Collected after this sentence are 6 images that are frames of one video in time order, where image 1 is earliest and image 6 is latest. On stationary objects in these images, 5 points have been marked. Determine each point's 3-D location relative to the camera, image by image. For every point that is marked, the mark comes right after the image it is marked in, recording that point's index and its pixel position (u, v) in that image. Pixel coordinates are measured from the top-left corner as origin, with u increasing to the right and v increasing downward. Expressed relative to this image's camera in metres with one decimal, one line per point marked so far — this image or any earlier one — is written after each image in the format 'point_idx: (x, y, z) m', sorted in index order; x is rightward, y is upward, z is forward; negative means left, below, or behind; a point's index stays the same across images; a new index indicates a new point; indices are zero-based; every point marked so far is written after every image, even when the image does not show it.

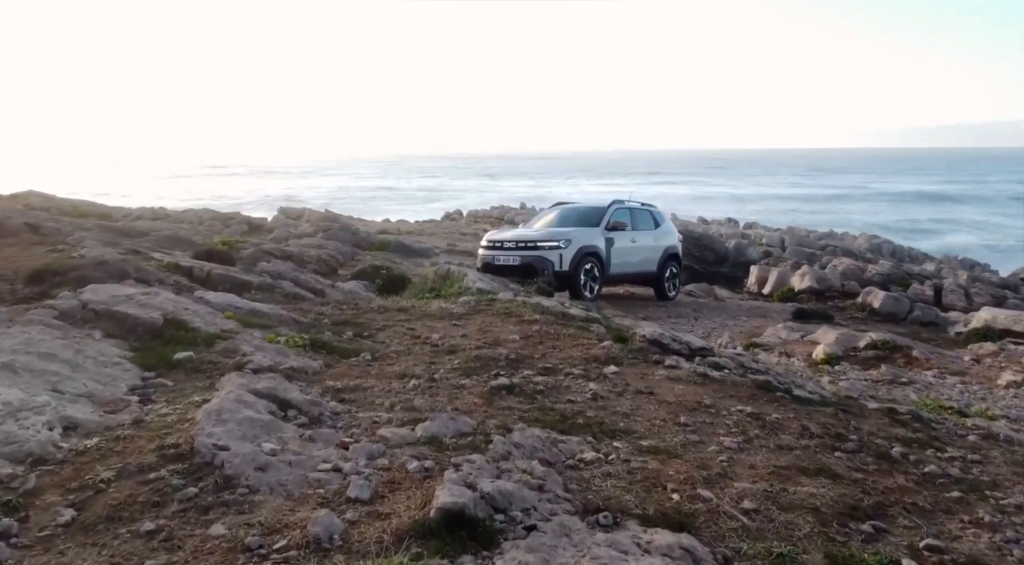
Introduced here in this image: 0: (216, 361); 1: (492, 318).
0: (-1.8, -0.5, +4.7) m
1: (-0.2, -0.4, +7.8) m
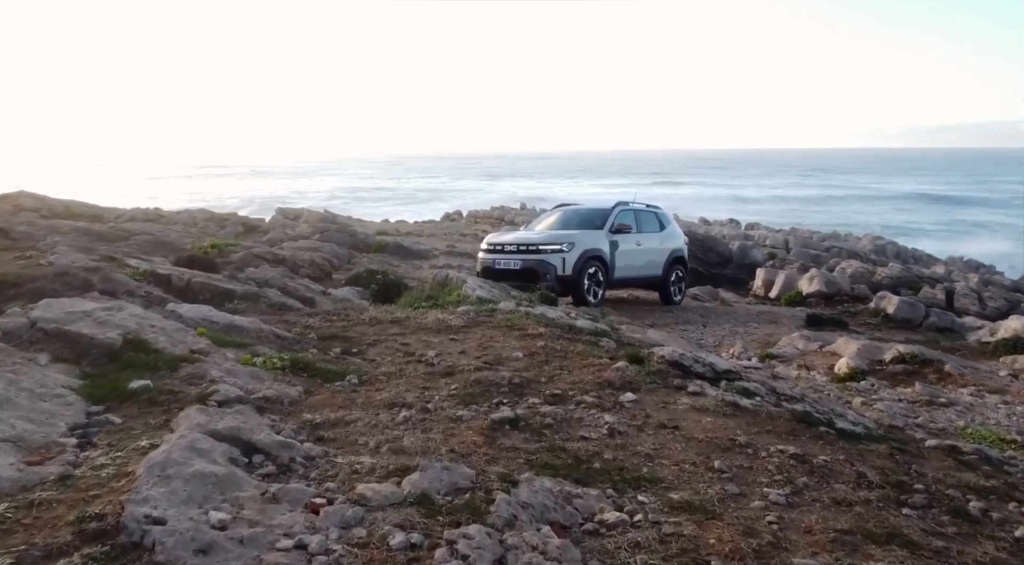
0: (-1.7, -0.6, +4.1) m
1: (-0.2, -0.4, +7.2) m
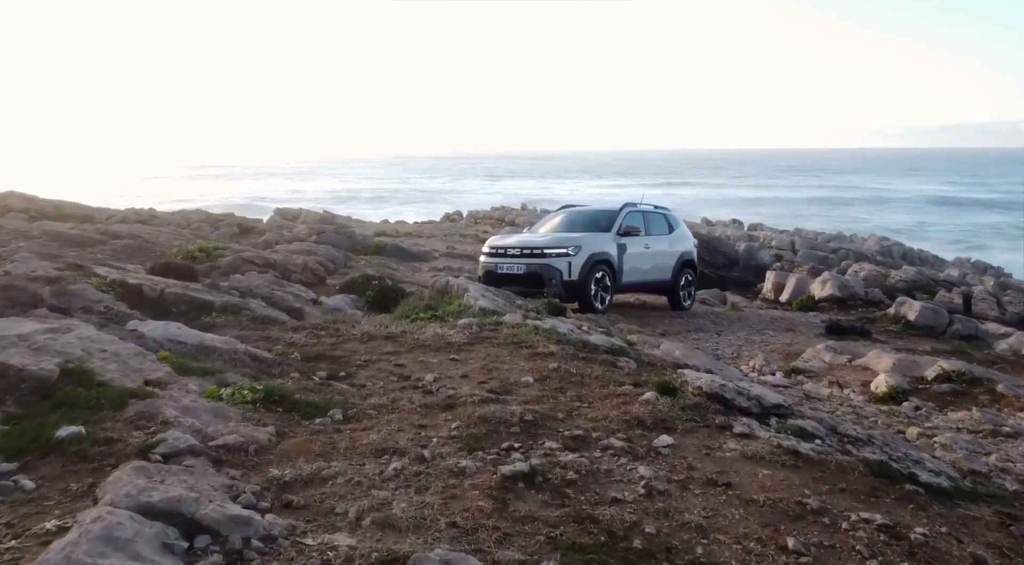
0: (-1.7, -0.7, +3.4) m
1: (-0.1, -0.5, +6.4) m
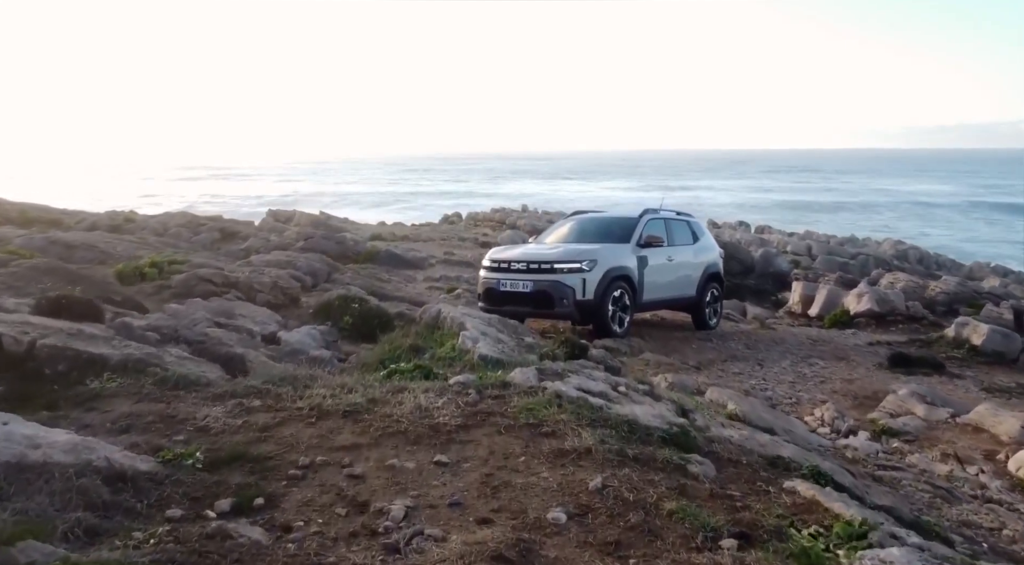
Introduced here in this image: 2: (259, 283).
0: (-1.6, -1.0, +1.3) m
1: (0.0, -0.9, +4.3) m
2: (-3.8, 0.0, +12.1) m
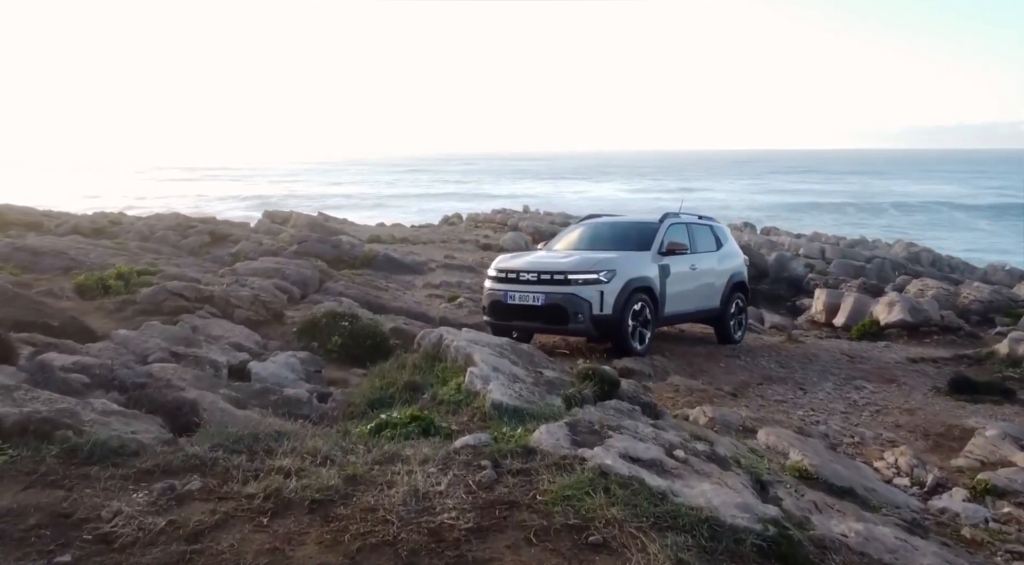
0: (-1.4, -1.1, -0.1) m
1: (+0.1, -1.0, +3.0) m
2: (-3.7, -0.2, +10.7) m
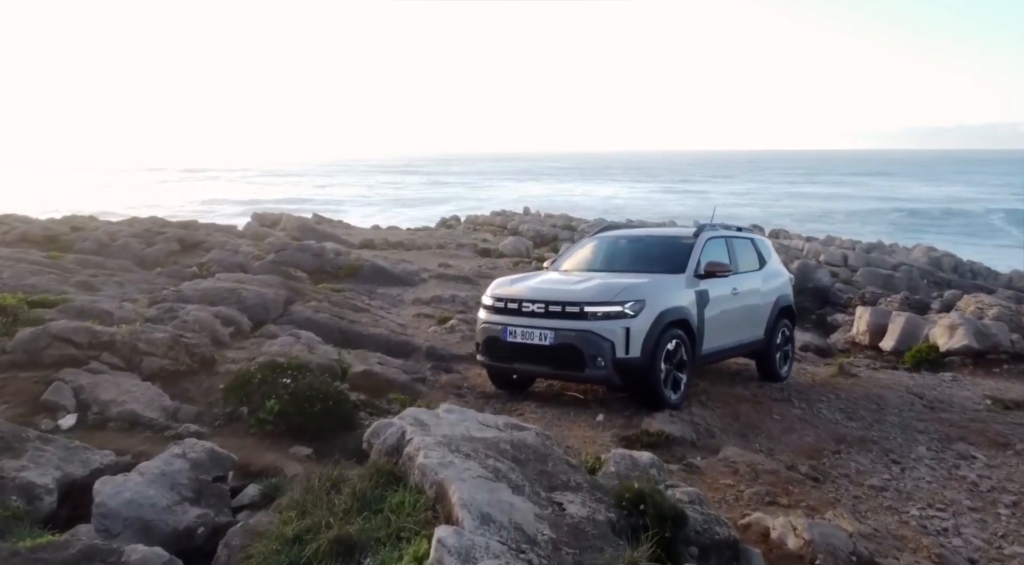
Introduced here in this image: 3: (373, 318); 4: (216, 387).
0: (-1.4, -1.5, -2.6) m
1: (+0.1, -1.4, +0.4) m
2: (-3.7, -0.6, +8.2) m
3: (-2.5, -0.7, +14.5) m
4: (-2.8, -1.0, +7.6) m
